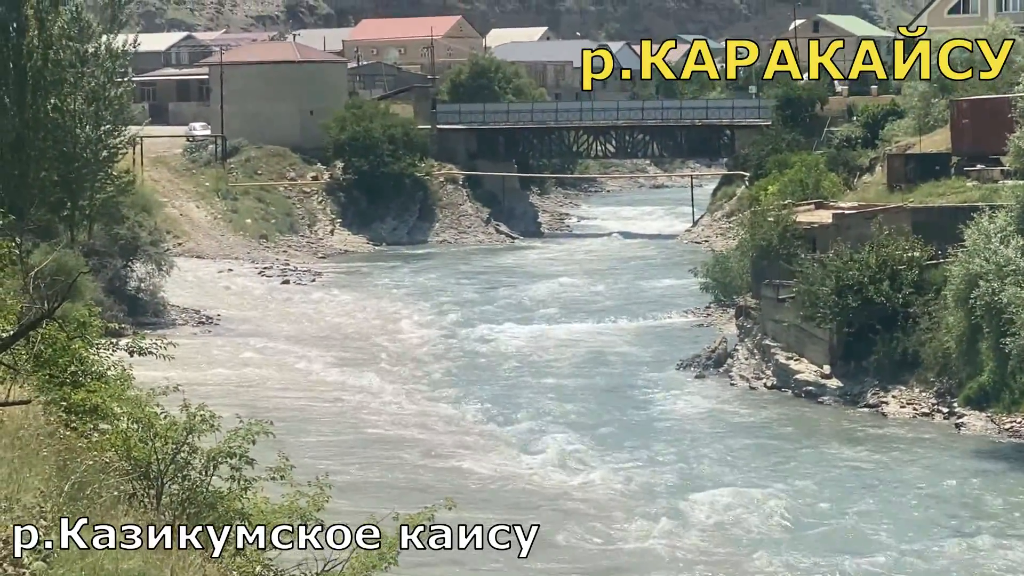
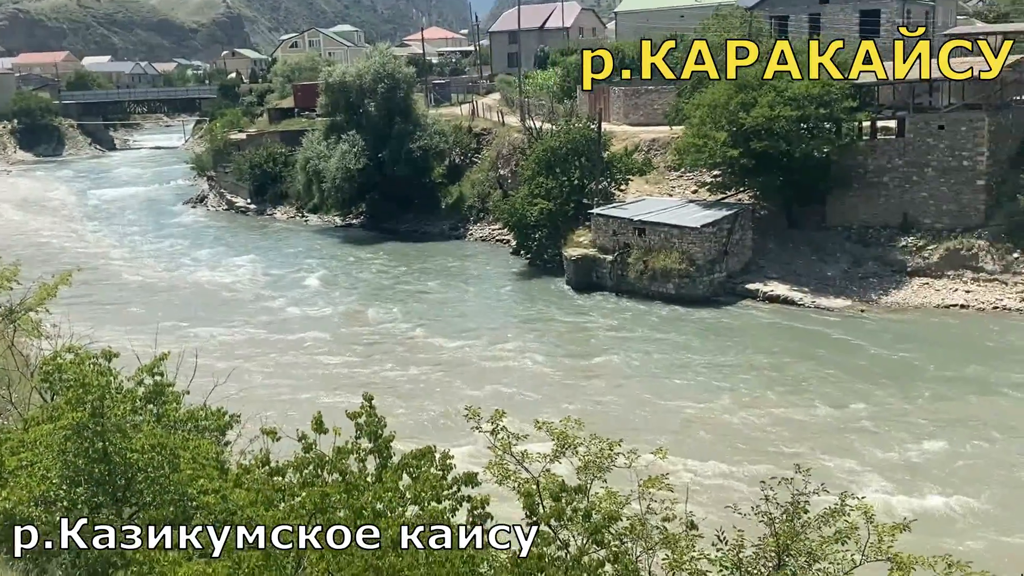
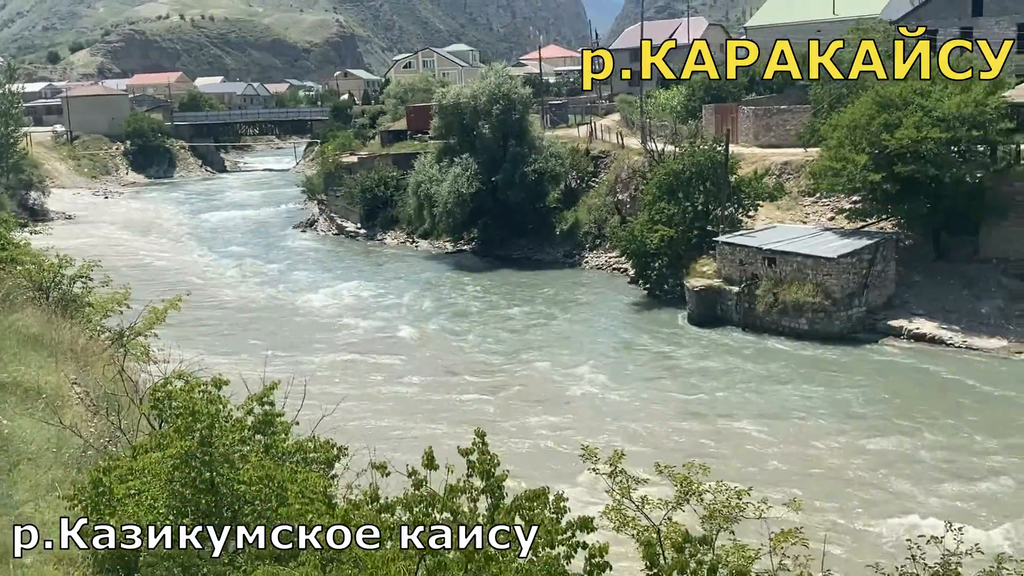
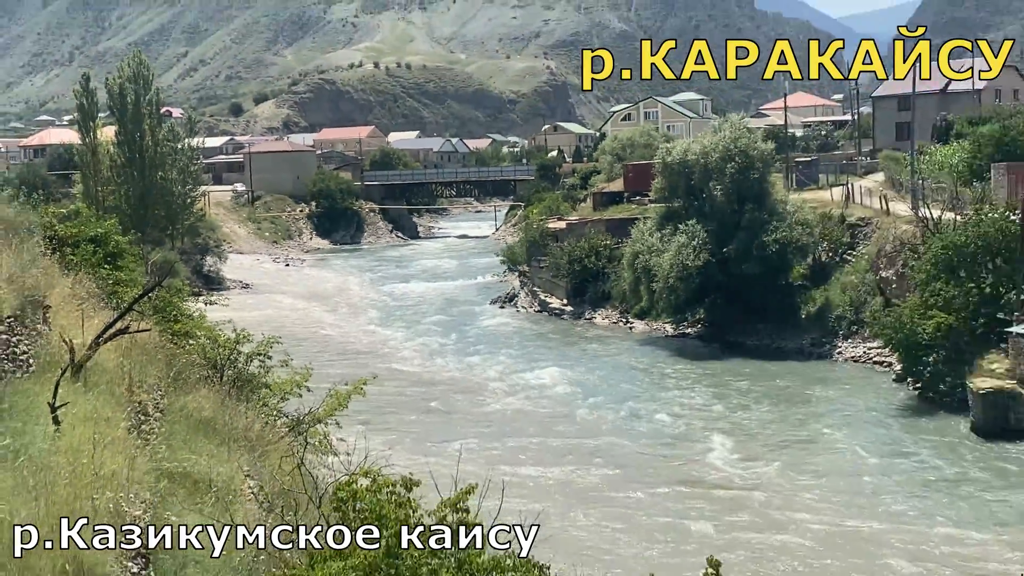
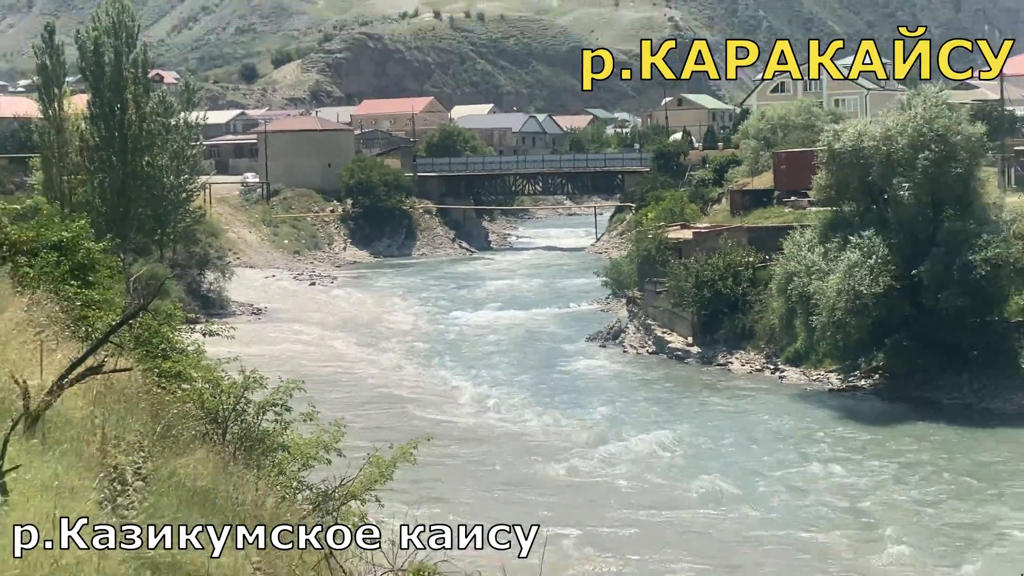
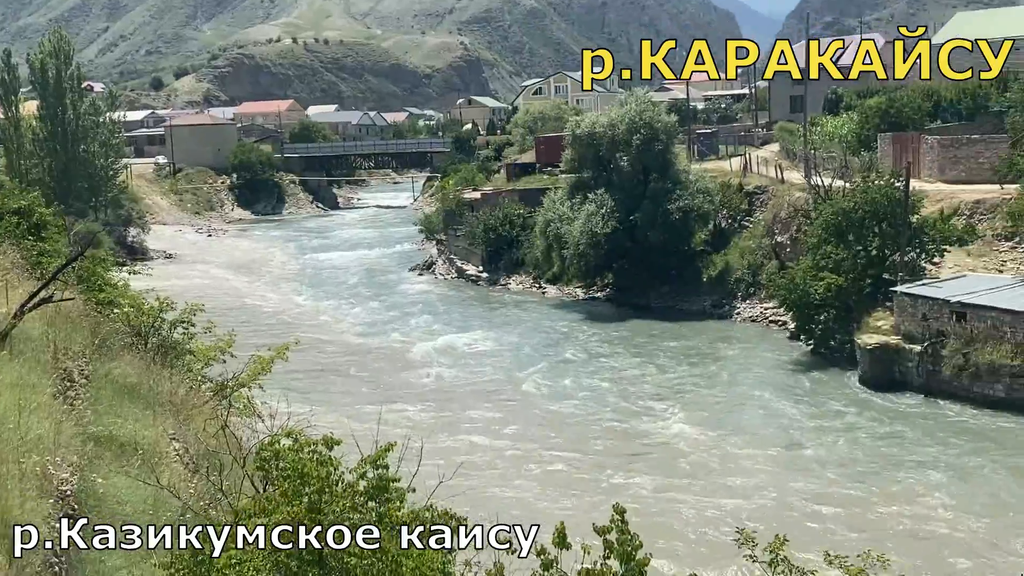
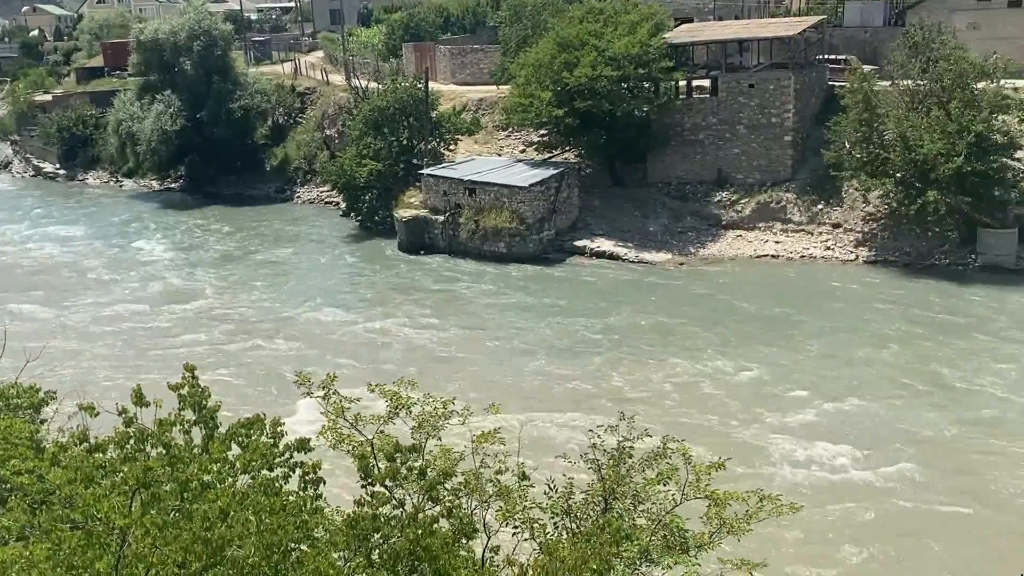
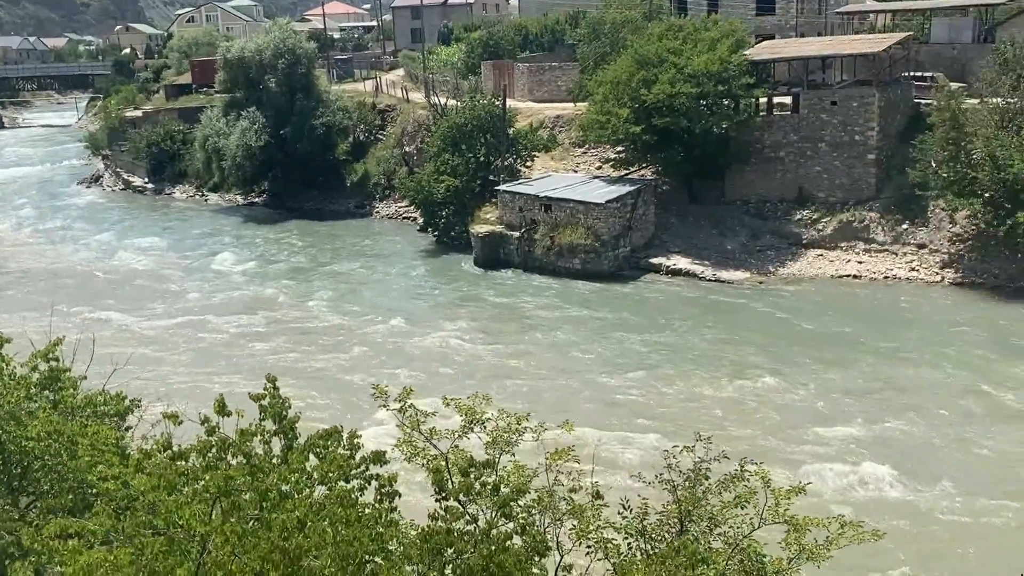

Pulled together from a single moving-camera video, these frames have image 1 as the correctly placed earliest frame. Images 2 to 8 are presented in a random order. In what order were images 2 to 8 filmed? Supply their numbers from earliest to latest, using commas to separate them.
5, 4, 6, 3, 2, 8, 7
